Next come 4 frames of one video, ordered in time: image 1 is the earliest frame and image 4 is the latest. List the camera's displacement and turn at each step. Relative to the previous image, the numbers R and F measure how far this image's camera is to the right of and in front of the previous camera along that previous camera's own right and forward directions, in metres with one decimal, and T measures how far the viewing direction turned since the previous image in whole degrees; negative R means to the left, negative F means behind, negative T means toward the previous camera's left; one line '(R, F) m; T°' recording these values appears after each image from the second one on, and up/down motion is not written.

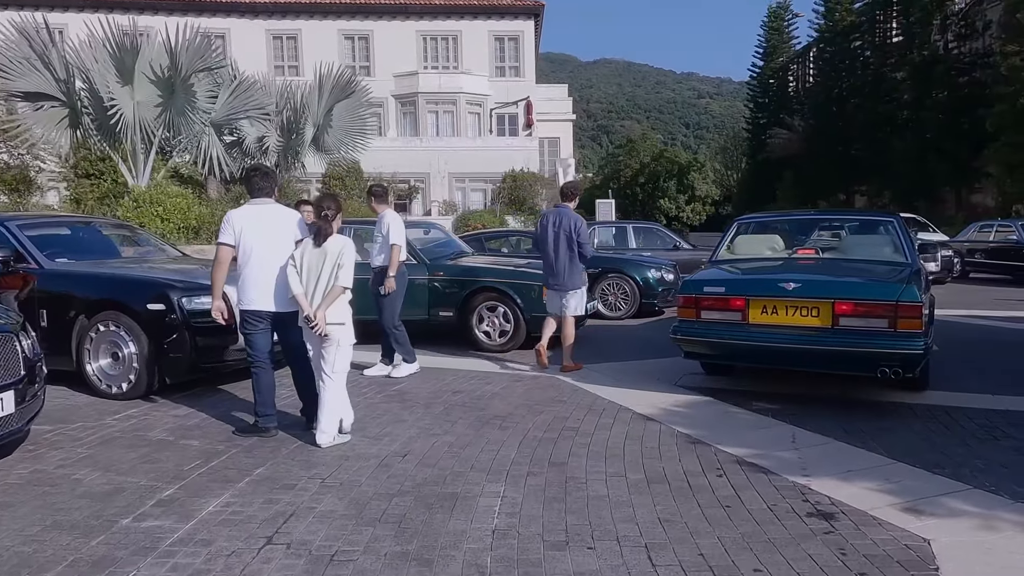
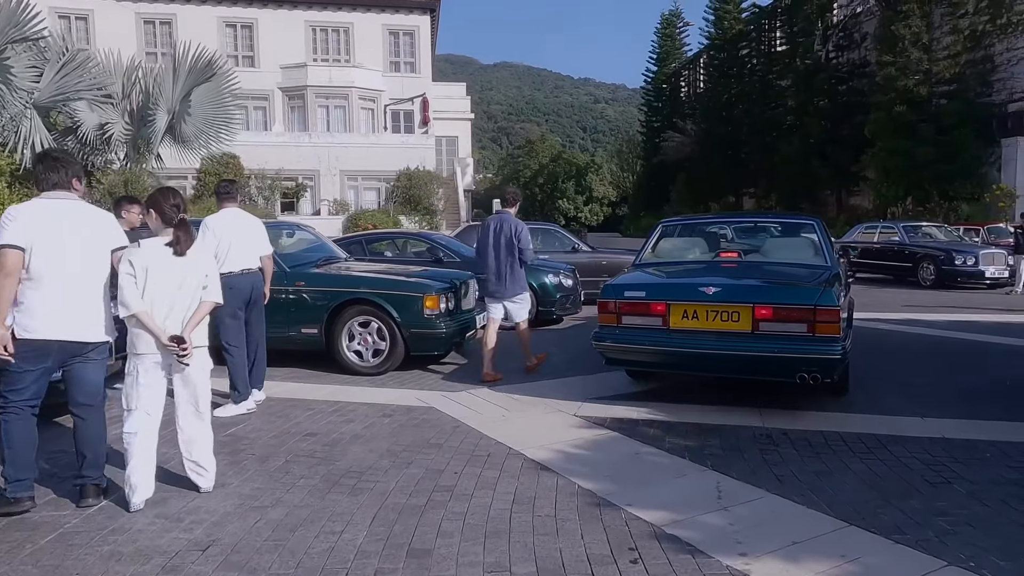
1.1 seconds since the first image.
(+0.3, +1.2) m; +8°
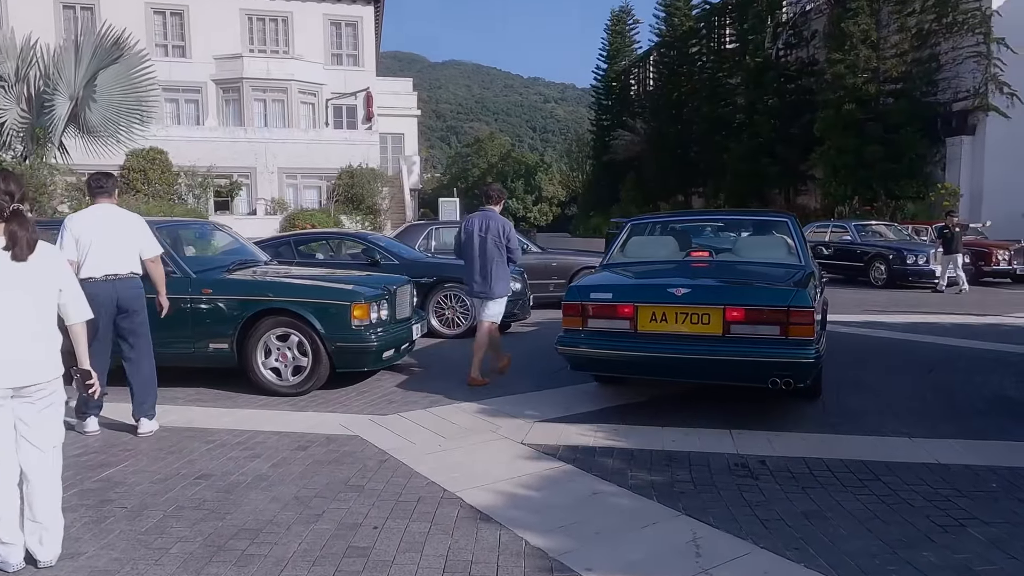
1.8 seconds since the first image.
(+0.1, +0.8) m; +4°
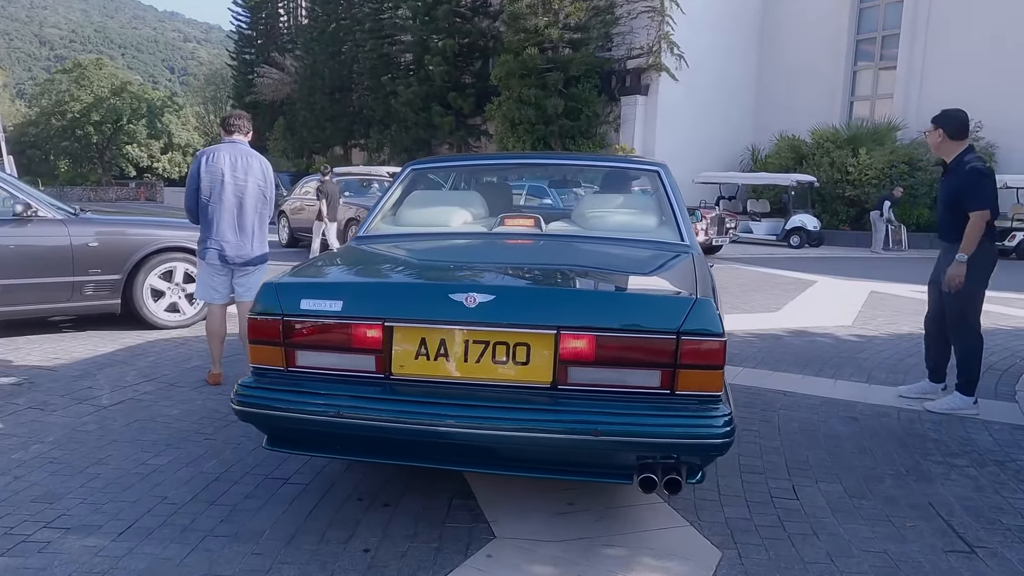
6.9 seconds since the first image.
(+1.3, +5.9) m; +26°
